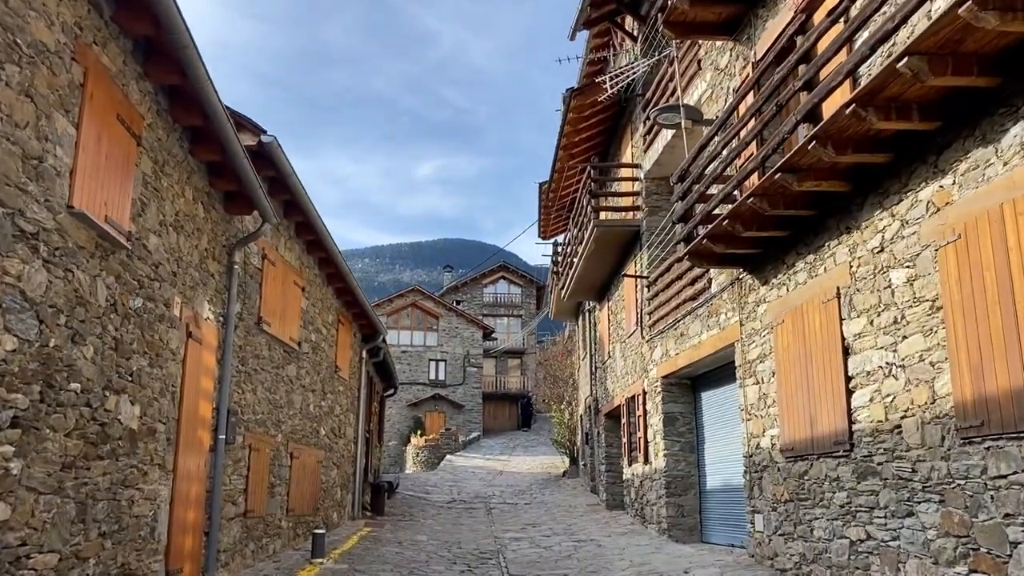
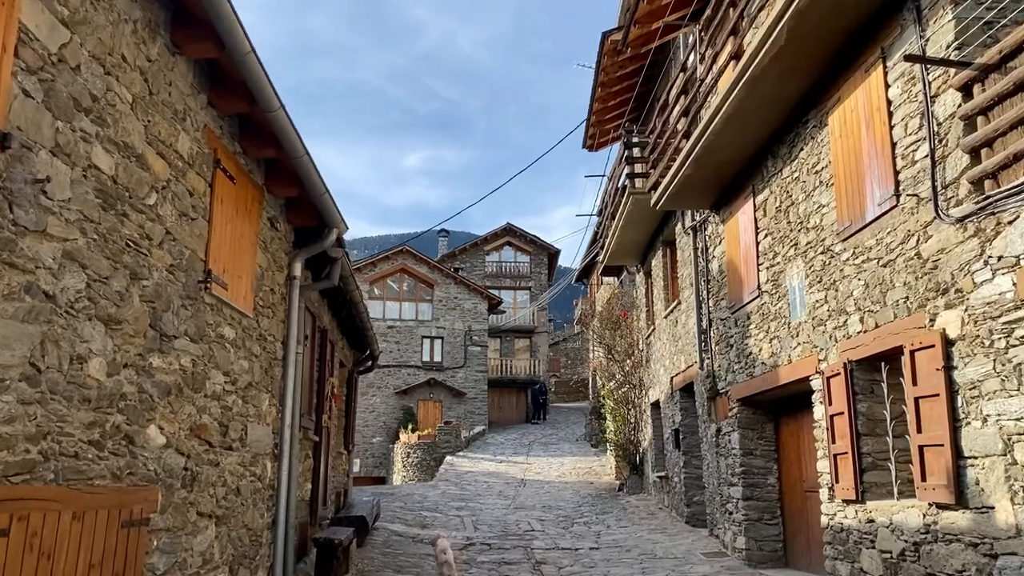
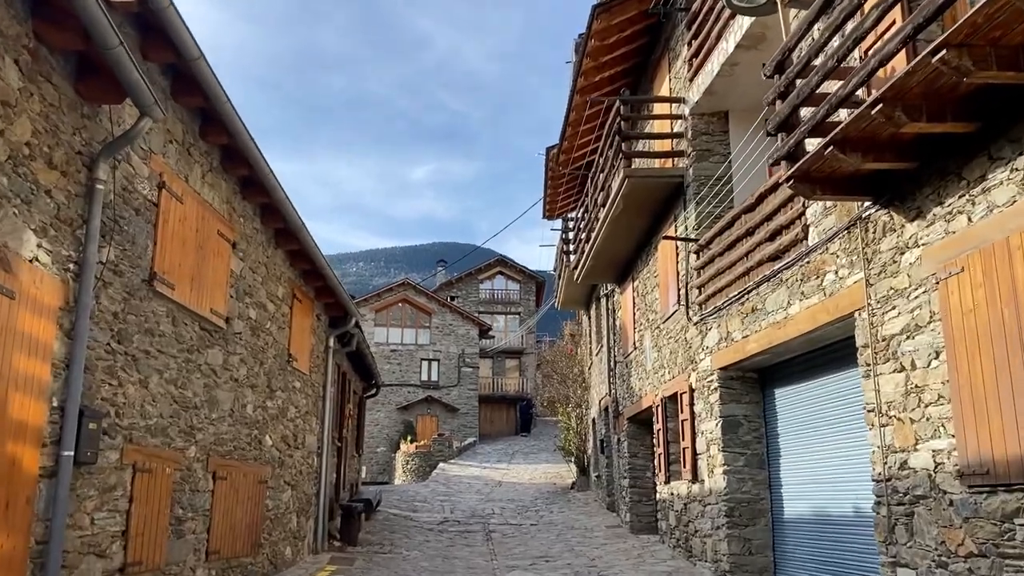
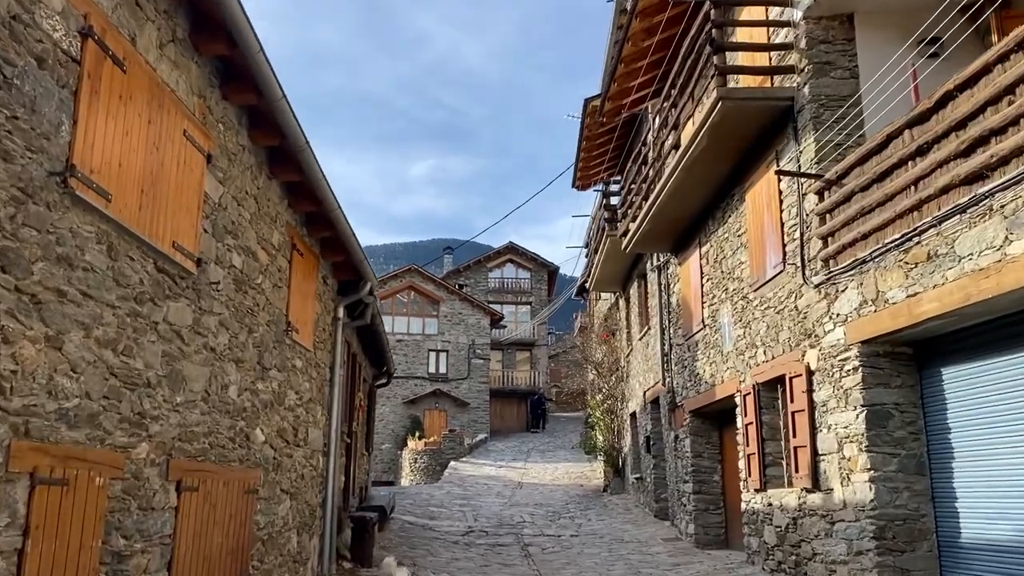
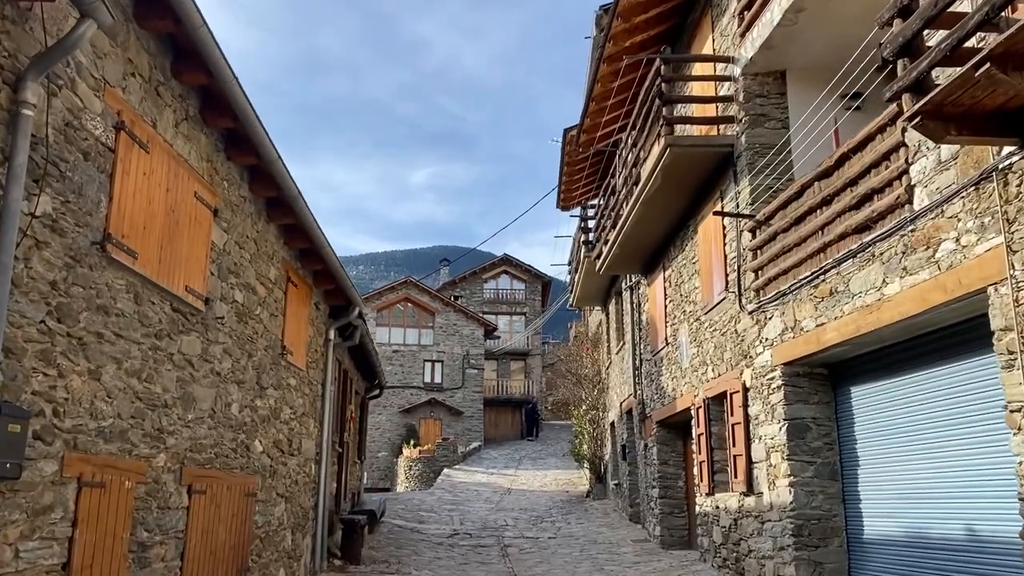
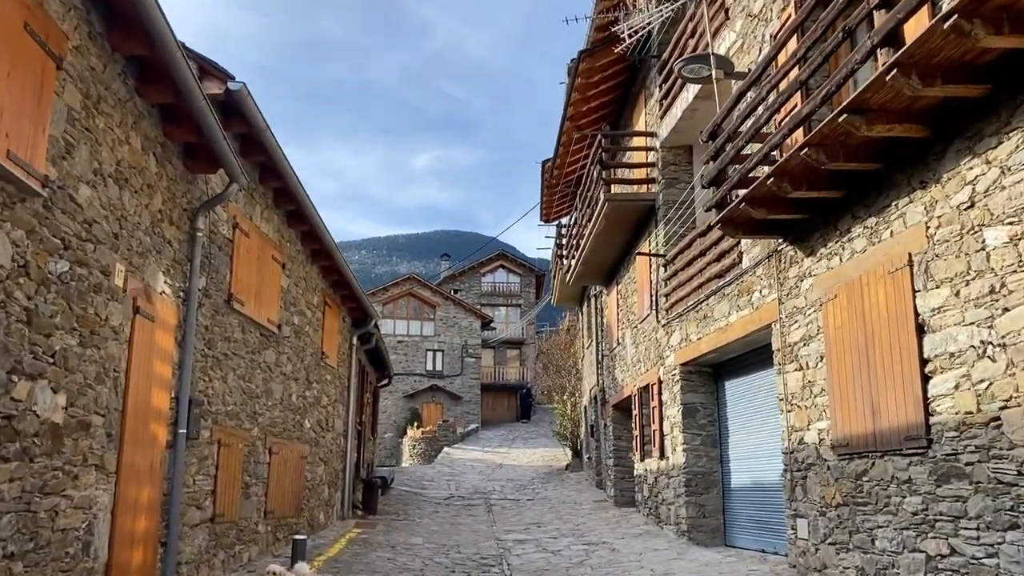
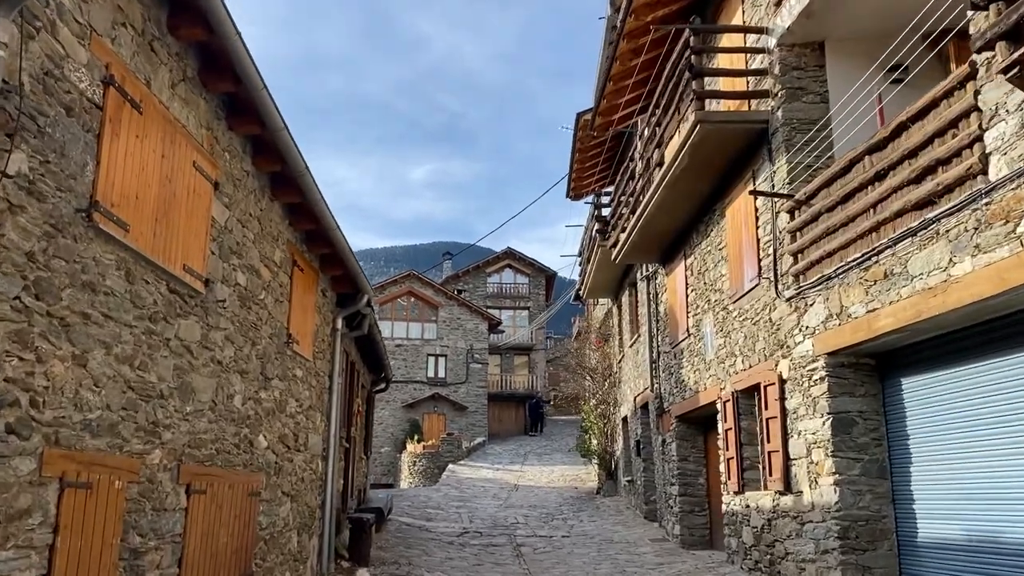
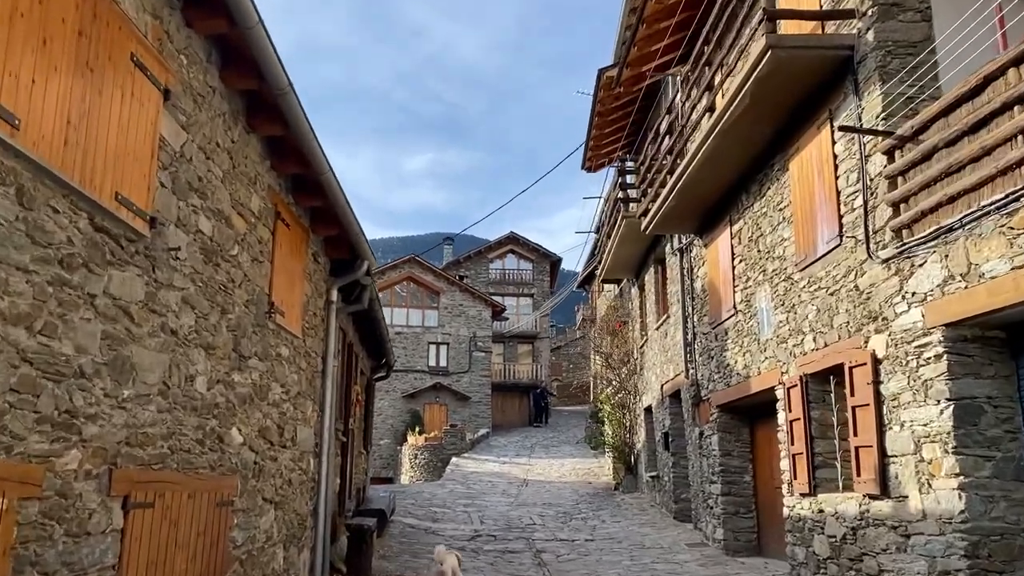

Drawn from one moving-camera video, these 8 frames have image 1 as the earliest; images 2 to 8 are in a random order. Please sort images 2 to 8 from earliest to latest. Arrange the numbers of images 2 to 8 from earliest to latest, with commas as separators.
6, 3, 5, 7, 4, 8, 2
